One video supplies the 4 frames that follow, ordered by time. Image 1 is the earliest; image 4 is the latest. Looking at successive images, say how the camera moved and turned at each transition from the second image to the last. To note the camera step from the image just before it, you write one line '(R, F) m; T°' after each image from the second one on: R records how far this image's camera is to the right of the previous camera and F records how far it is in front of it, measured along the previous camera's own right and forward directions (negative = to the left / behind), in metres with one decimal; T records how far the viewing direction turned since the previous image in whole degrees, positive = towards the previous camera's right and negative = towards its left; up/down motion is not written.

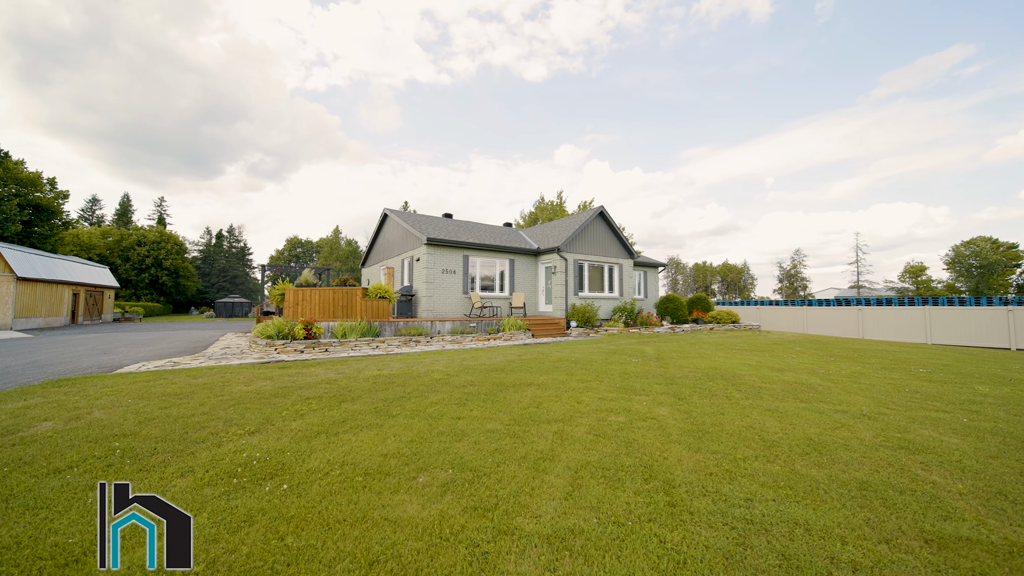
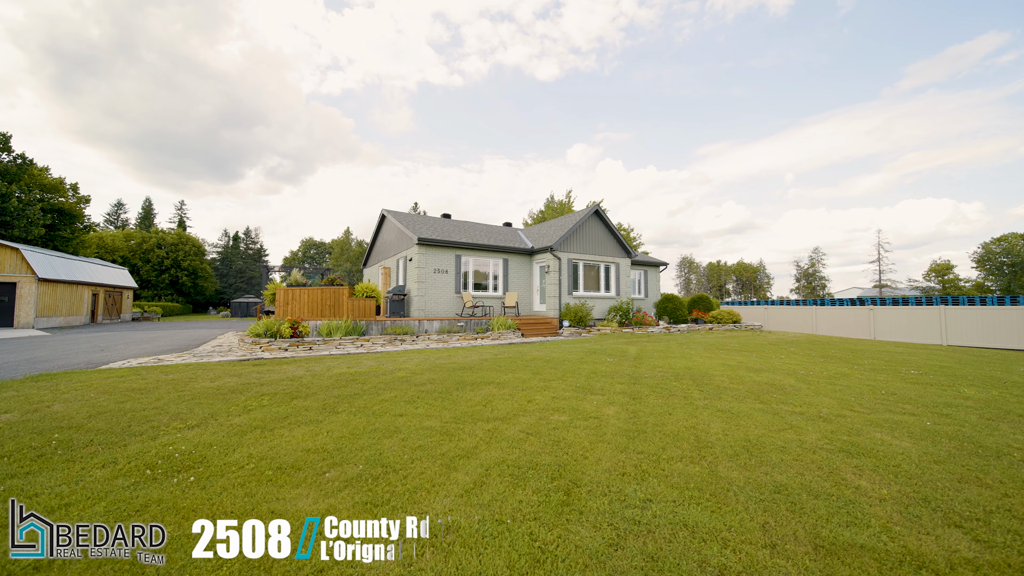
(+0.8, 0.0) m; -2°
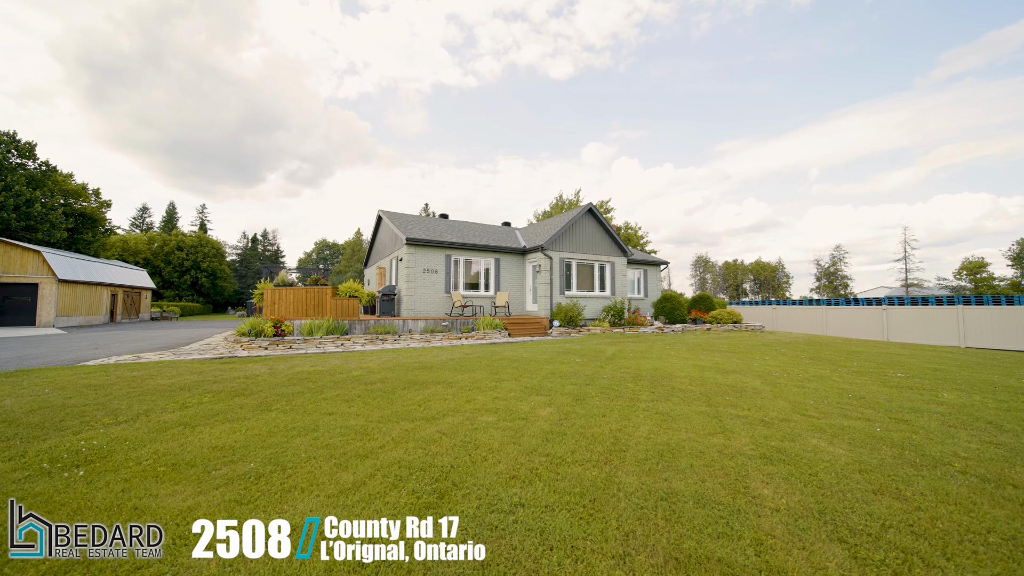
(+1.0, +0.1) m; -2°
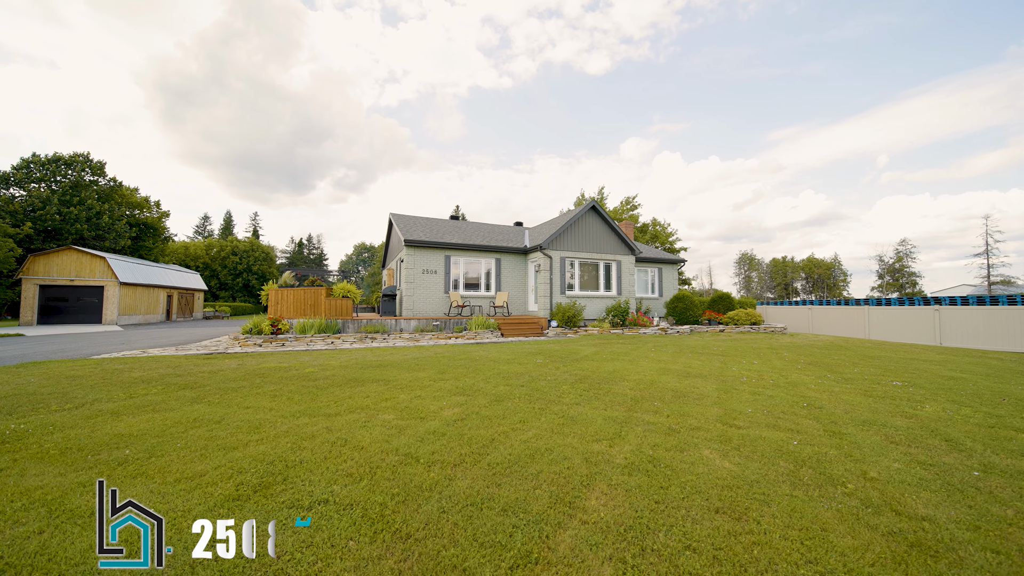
(+1.5, +0.1) m; -6°
